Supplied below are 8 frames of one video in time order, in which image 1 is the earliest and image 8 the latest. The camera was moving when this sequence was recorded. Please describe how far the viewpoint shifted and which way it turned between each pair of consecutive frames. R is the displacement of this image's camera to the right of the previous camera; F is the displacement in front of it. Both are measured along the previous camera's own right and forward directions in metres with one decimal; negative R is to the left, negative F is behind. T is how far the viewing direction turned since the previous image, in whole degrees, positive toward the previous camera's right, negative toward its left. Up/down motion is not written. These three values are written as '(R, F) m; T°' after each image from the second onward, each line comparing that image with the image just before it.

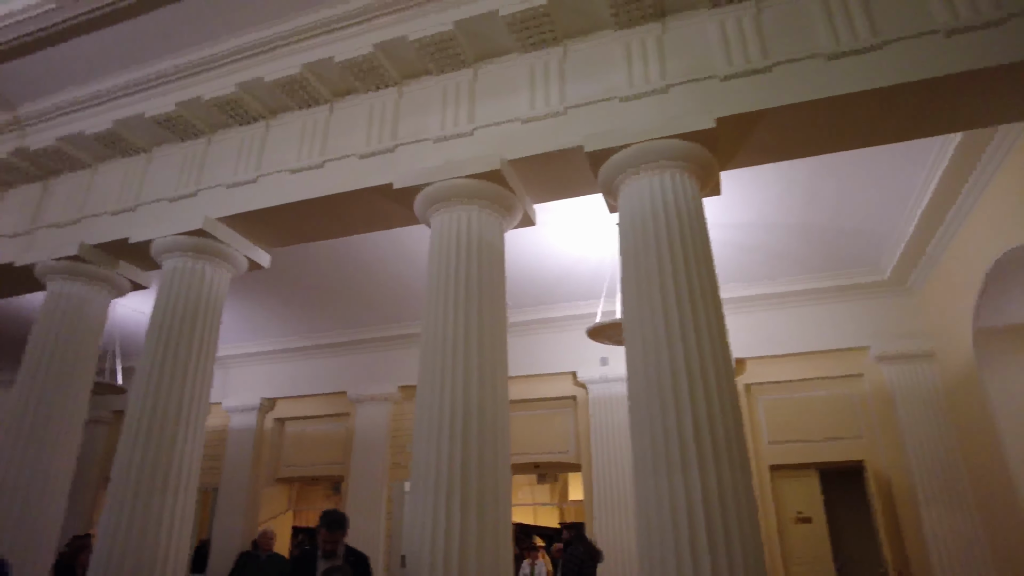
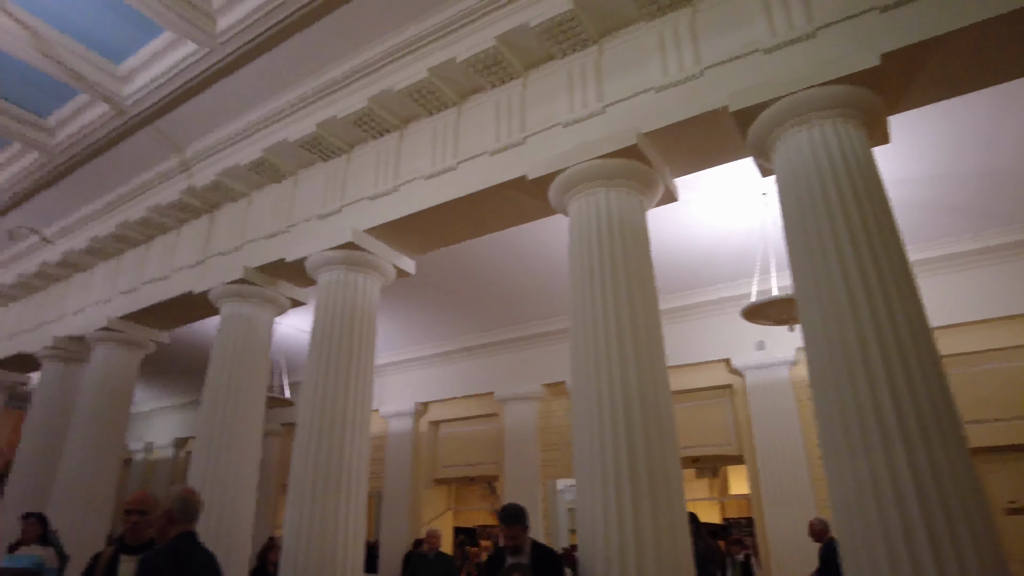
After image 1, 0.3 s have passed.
(-0.1, +0.2) m; -11°
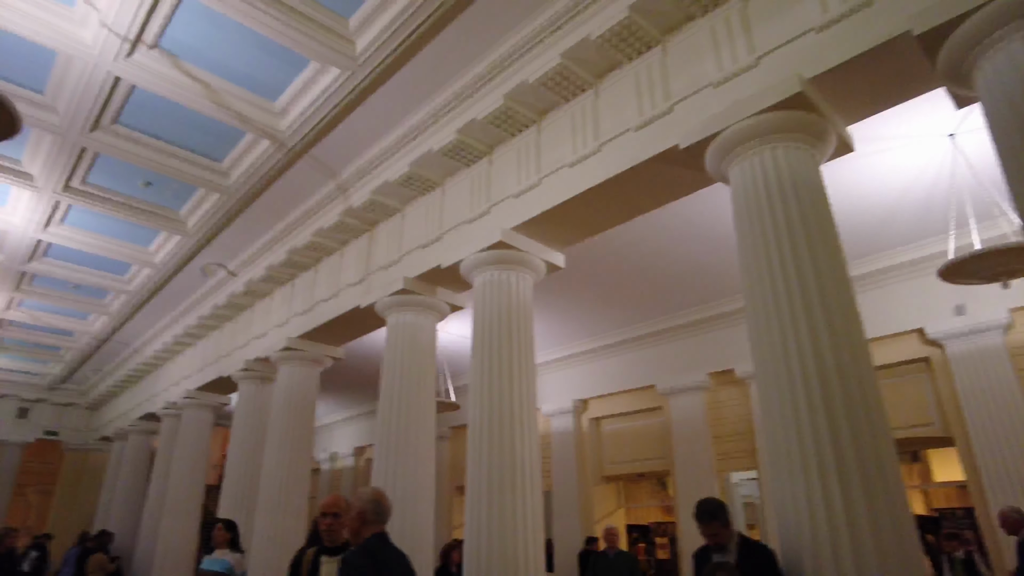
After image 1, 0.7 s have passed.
(-0.1, +0.2) m; -12°
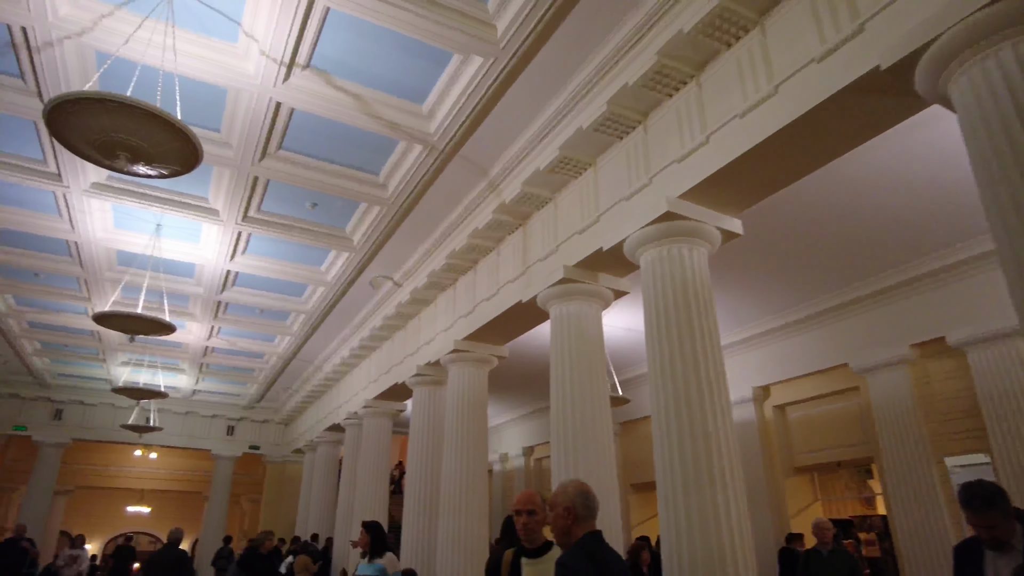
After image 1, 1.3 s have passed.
(-0.2, +0.3) m; -13°
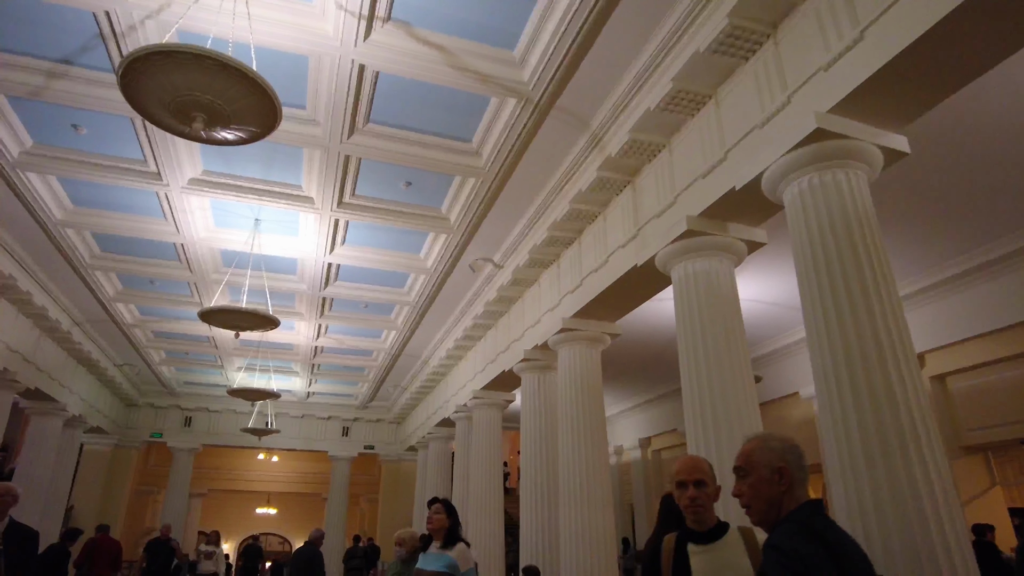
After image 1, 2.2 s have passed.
(-0.2, +0.7) m; -9°
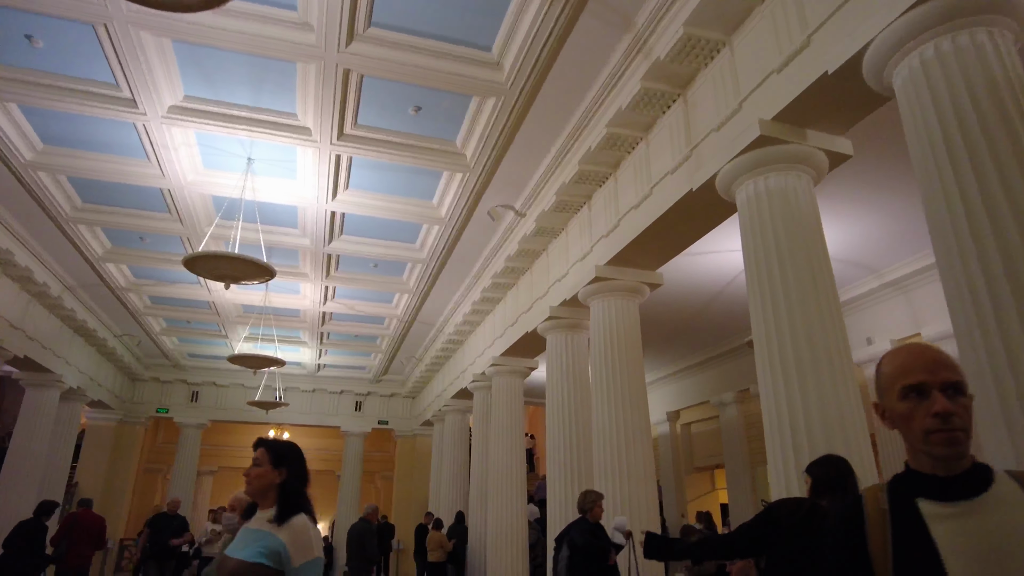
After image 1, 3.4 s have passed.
(-0.1, +1.0) m; -1°
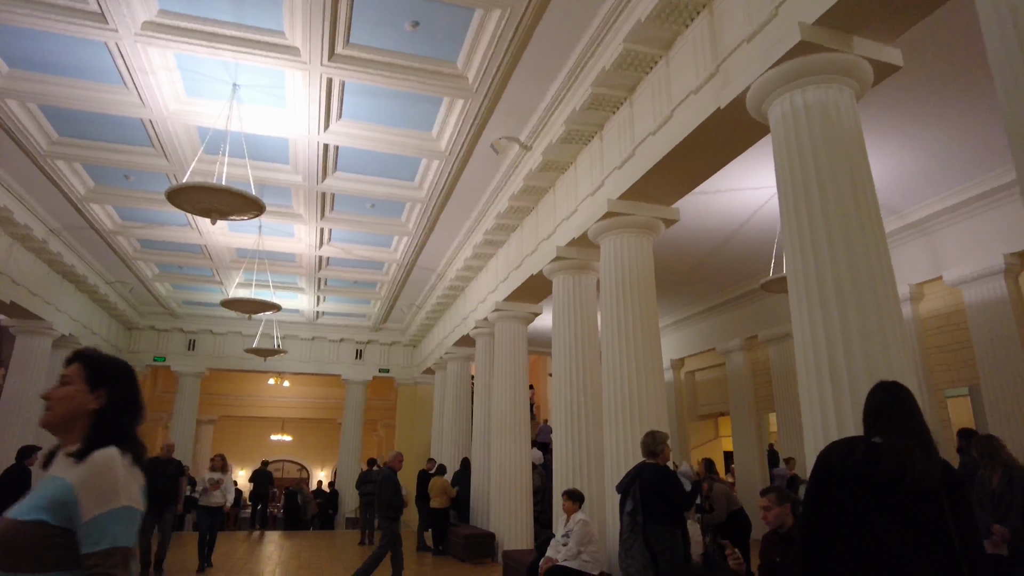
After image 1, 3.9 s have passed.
(-0.1, +0.4) m; 0°
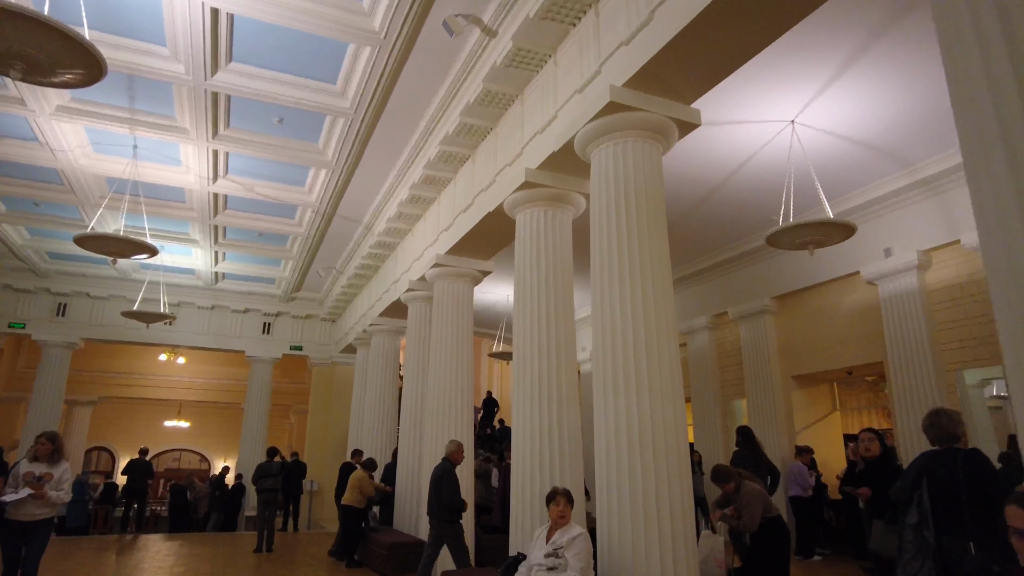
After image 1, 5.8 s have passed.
(-0.2, +2.0) m; +6°
